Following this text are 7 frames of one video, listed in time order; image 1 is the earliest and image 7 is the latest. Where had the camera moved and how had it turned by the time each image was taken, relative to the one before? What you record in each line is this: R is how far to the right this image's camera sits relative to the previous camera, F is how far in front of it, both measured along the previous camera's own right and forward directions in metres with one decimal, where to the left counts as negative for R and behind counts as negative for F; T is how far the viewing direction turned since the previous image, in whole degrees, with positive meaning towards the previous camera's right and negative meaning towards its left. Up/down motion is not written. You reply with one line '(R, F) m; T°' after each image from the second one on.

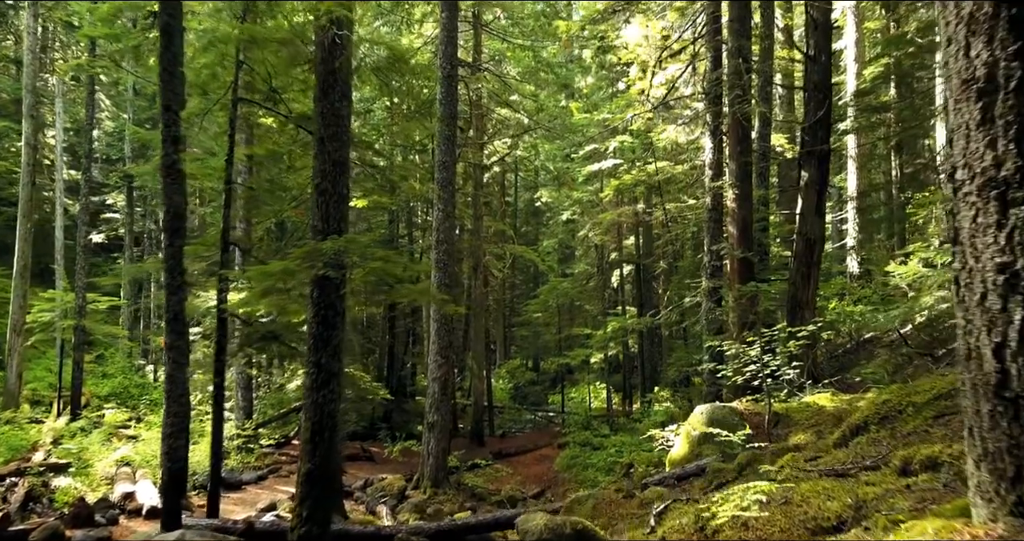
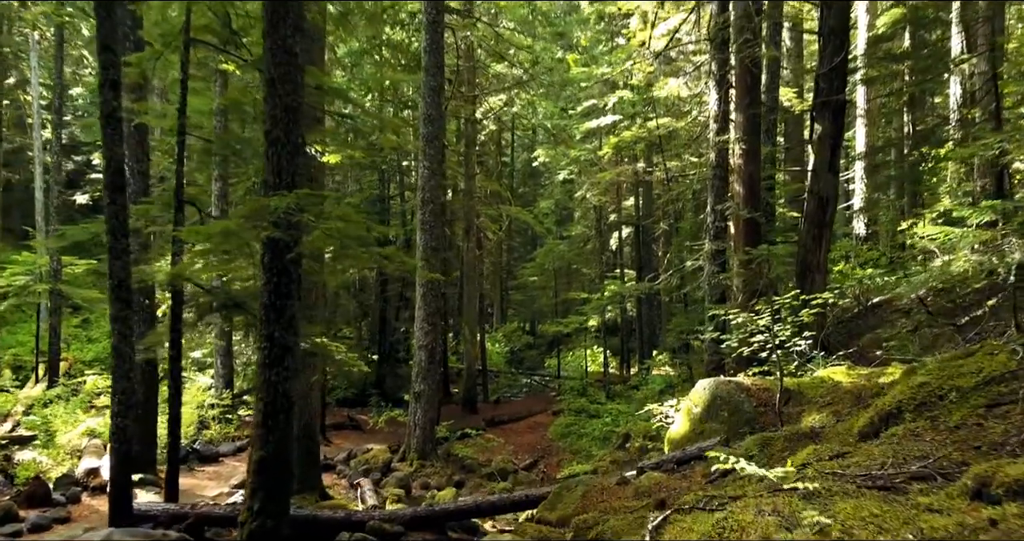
(+0.2, +0.8) m; 0°
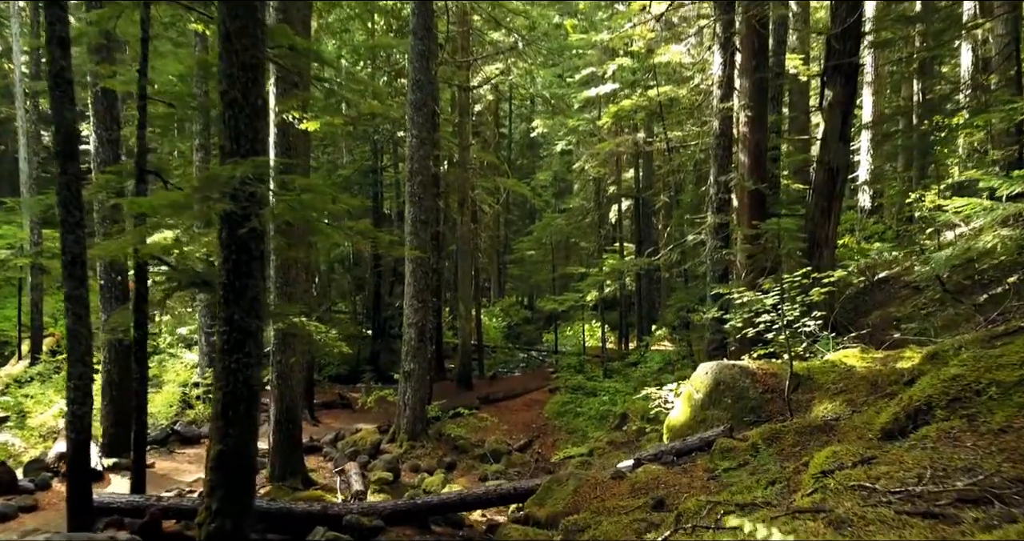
(+0.1, +0.5) m; 0°
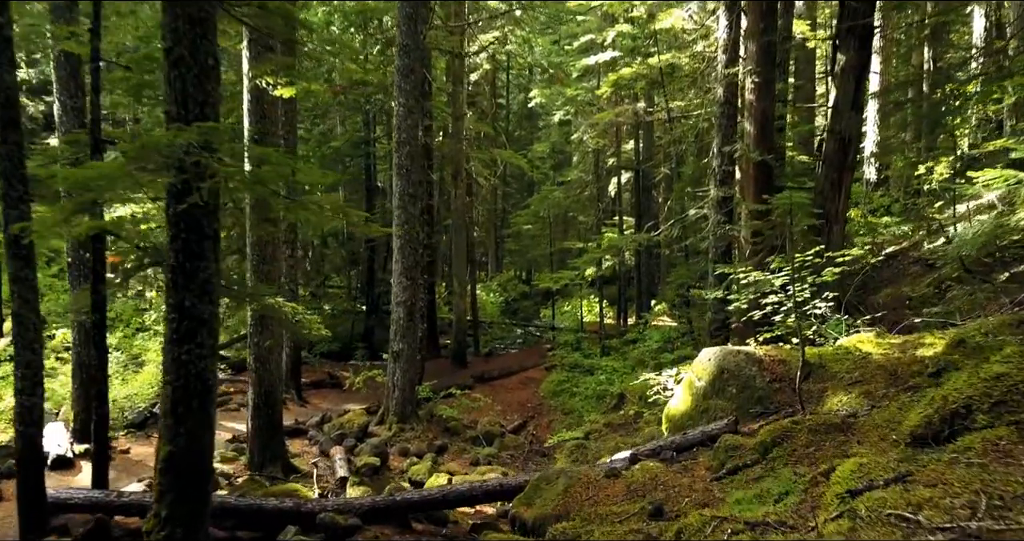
(+0.1, +0.5) m; 0°
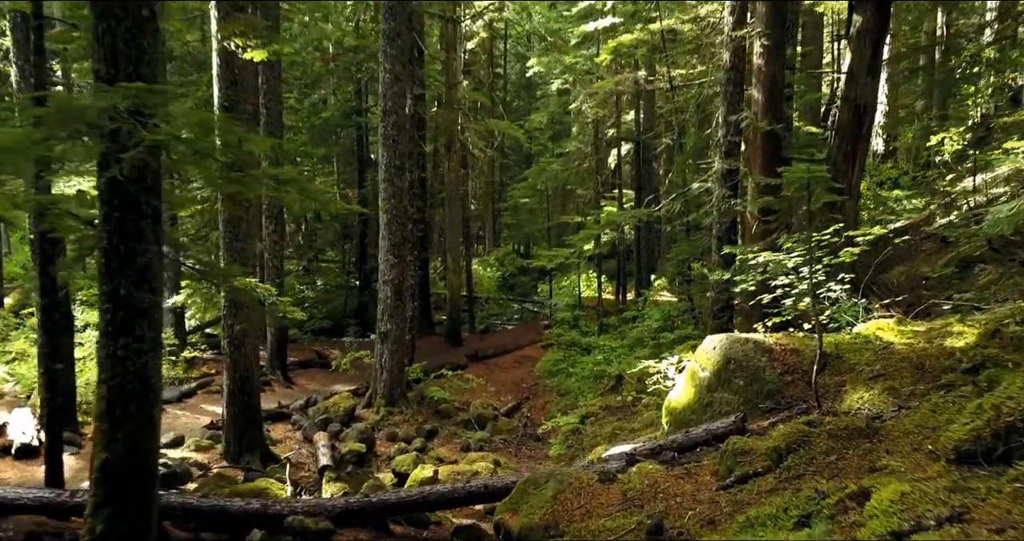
(+0.1, +0.5) m; 0°
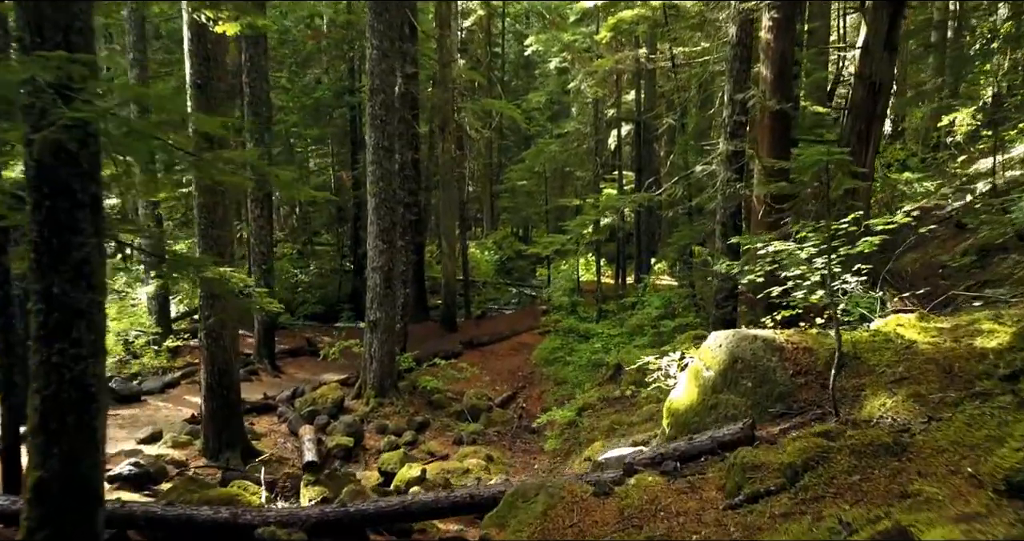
(+0.1, +0.4) m; 0°
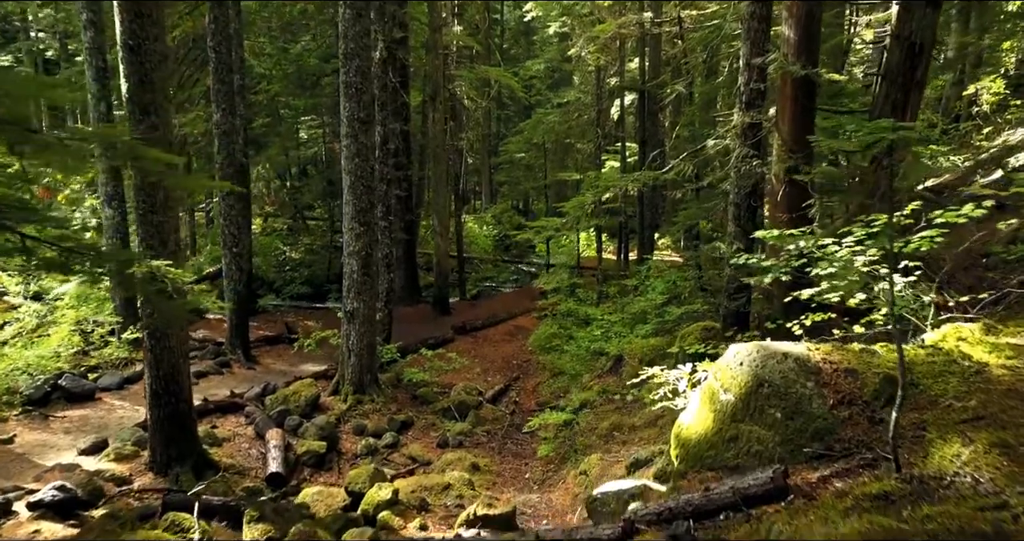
(+0.2, +1.0) m; 0°
